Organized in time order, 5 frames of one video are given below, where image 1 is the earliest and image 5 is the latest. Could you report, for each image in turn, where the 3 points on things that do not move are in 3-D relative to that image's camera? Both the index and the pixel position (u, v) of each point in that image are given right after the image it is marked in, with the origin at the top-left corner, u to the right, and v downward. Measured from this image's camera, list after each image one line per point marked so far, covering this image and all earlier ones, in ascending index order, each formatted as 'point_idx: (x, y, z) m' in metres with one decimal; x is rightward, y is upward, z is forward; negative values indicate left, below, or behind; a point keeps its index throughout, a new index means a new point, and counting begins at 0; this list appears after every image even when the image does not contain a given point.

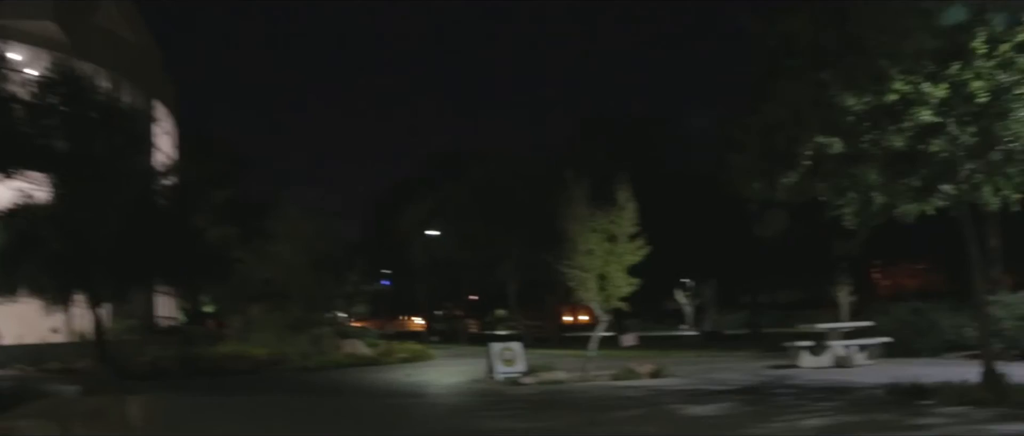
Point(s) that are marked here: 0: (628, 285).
0: (+2.5, -1.4, +19.6) m
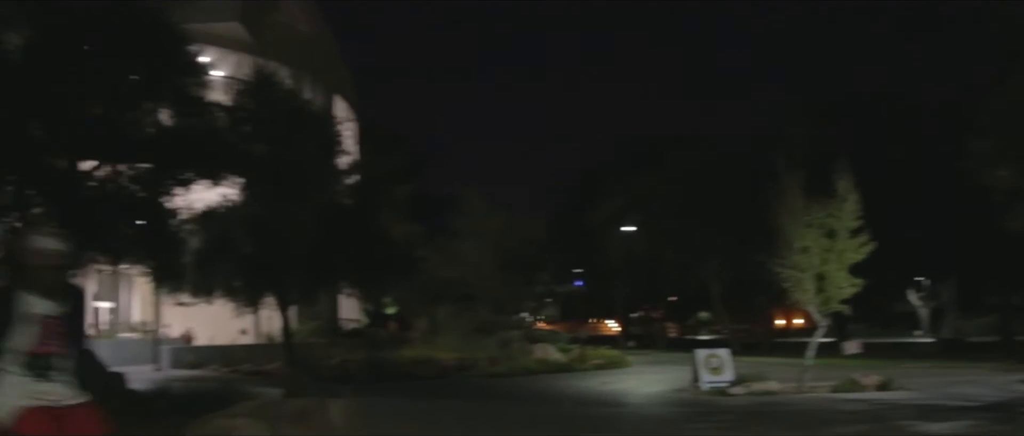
0: (+6.4, -1.3, +17.4) m
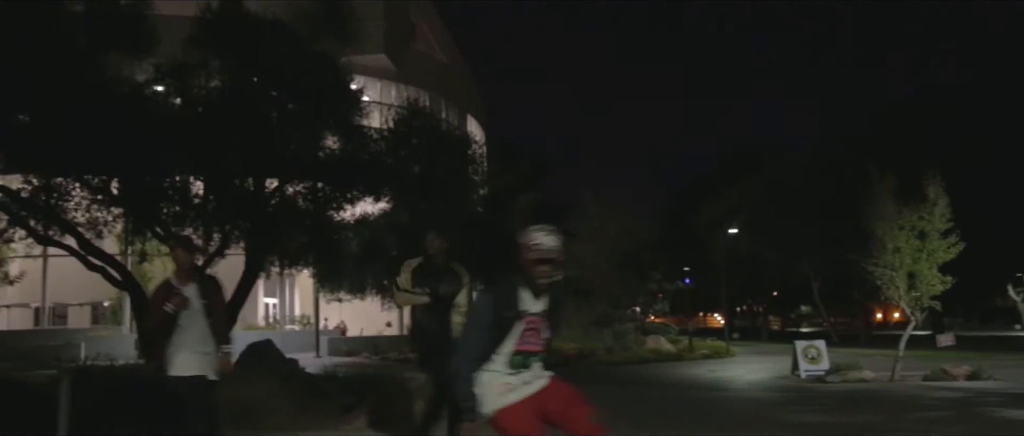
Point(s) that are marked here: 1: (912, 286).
0: (+8.8, -1.3, +18.9) m
1: (+8.3, -1.4, +19.2) m
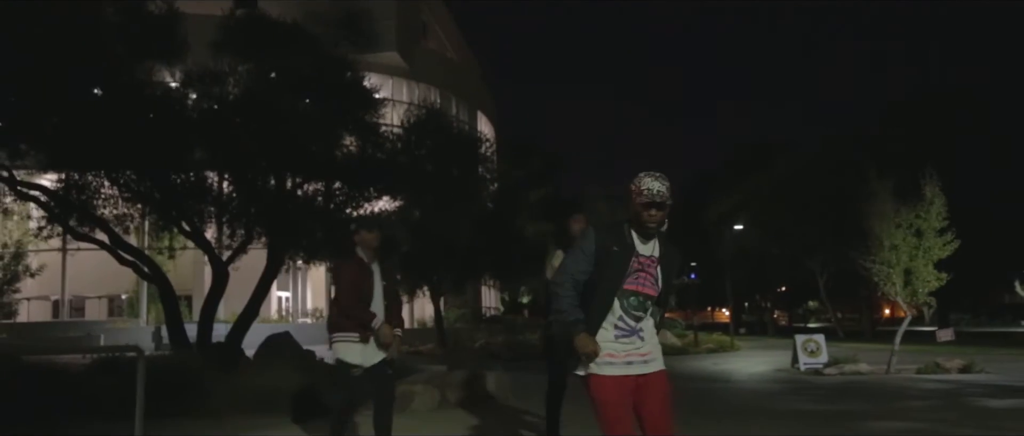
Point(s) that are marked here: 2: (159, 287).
0: (+9.0, -1.3, +19.5) m
1: (+8.5, -1.4, +19.9) m
2: (-6.5, -1.2, +16.9) m
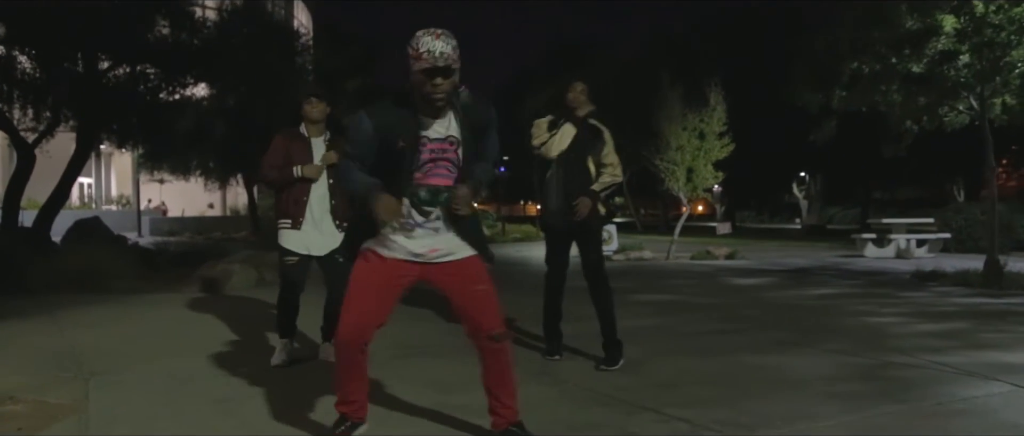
0: (+4.8, +0.9, +21.9) m
1: (+4.3, +0.9, +22.2) m
2: (-9.8, +0.9, +16.4) m
